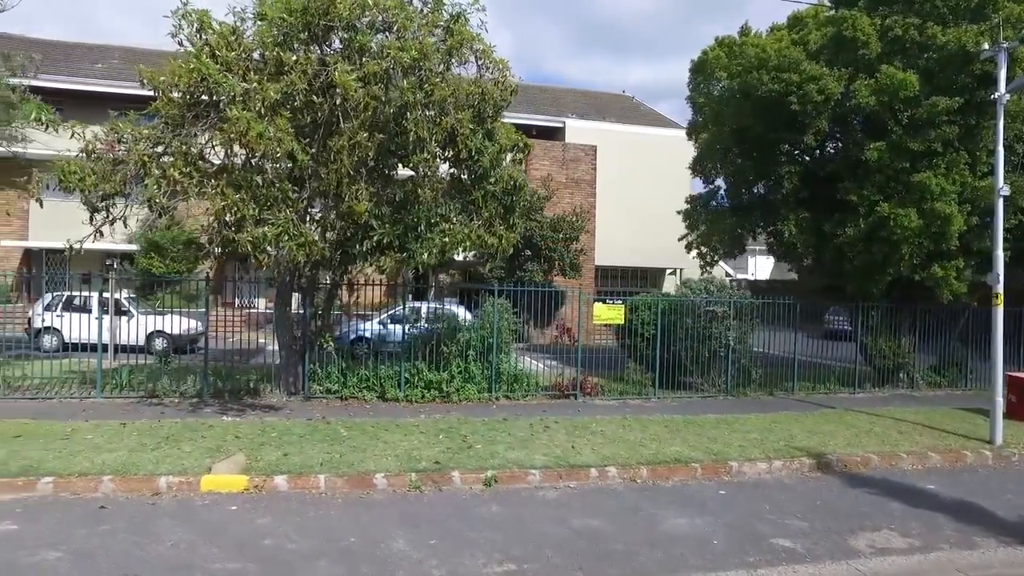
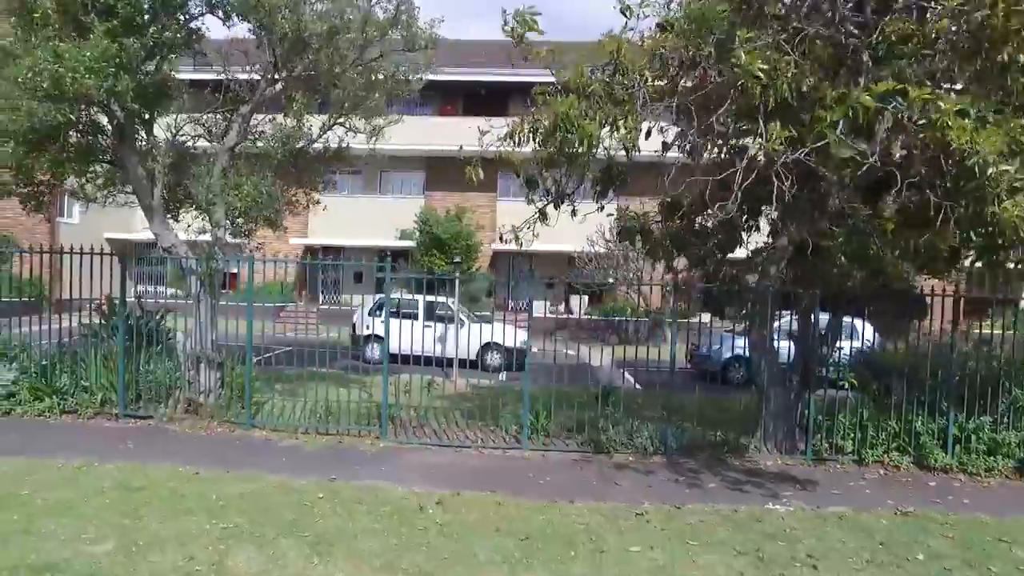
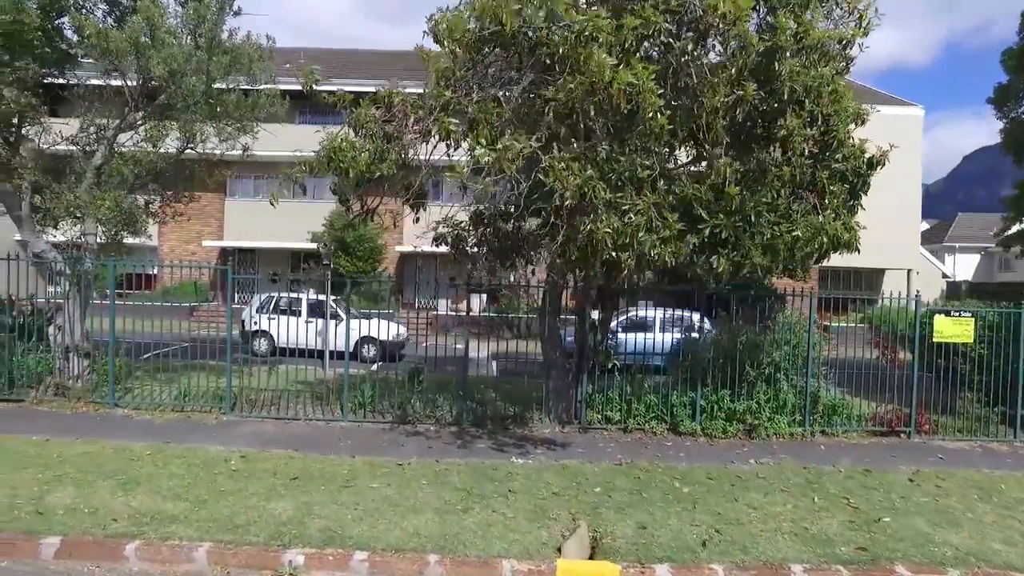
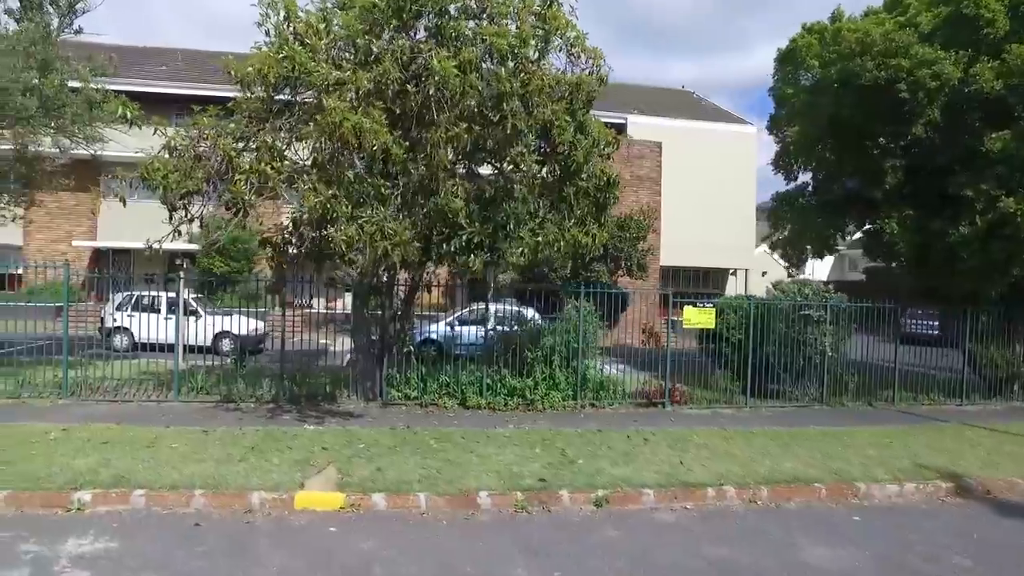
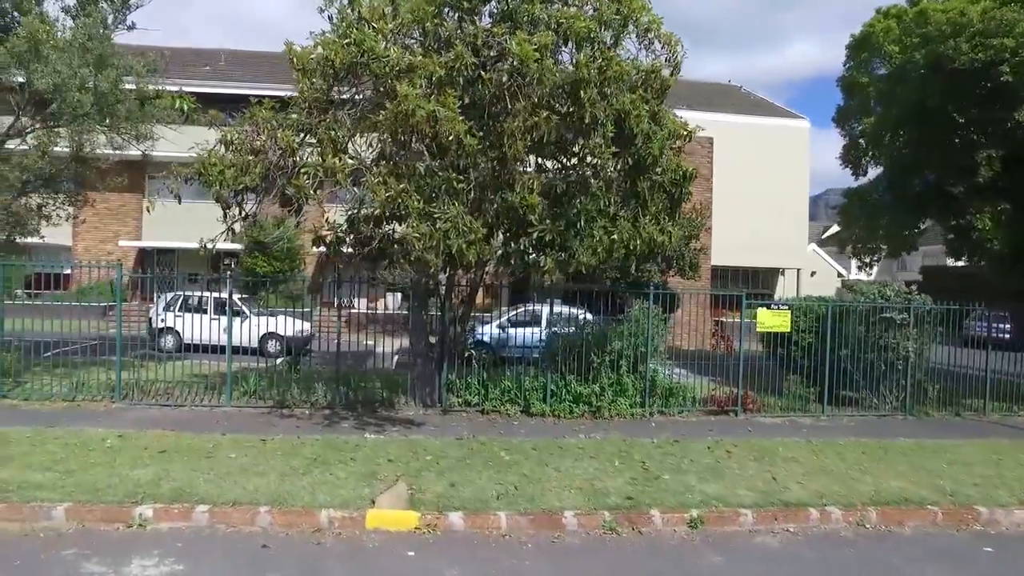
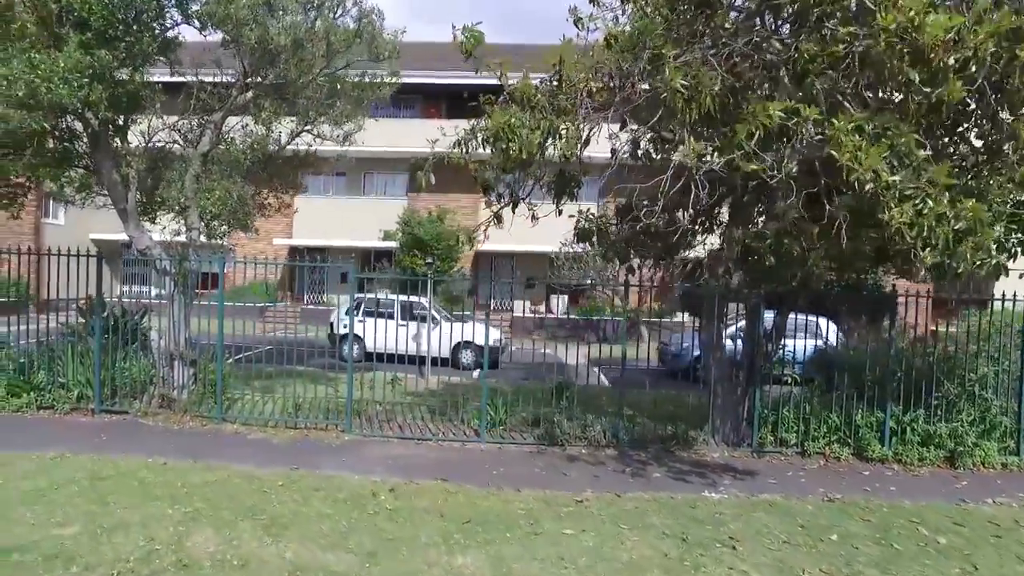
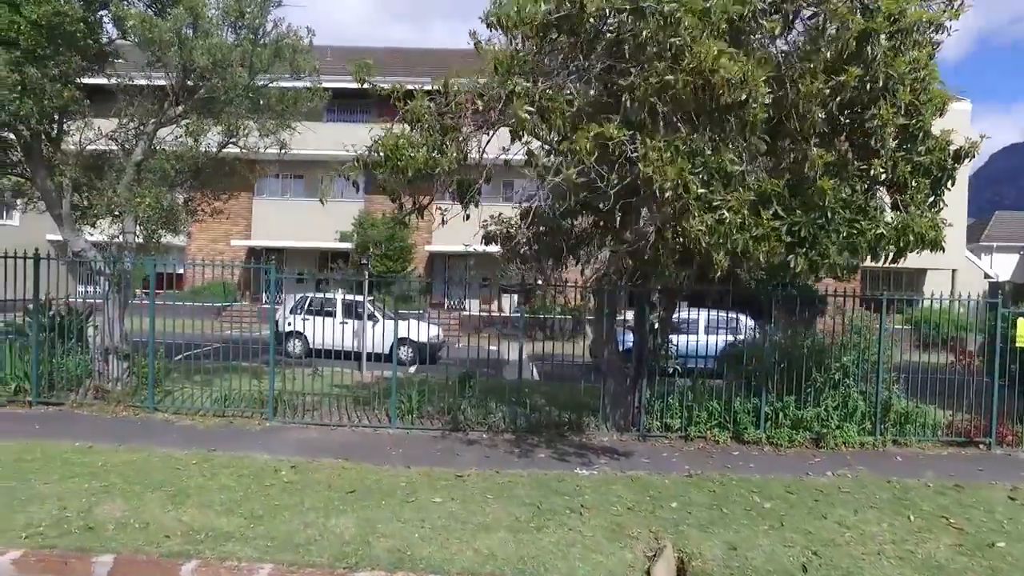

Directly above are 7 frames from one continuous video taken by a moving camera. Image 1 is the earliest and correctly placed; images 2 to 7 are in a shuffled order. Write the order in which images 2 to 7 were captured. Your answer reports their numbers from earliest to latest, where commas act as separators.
4, 5, 3, 7, 6, 2
